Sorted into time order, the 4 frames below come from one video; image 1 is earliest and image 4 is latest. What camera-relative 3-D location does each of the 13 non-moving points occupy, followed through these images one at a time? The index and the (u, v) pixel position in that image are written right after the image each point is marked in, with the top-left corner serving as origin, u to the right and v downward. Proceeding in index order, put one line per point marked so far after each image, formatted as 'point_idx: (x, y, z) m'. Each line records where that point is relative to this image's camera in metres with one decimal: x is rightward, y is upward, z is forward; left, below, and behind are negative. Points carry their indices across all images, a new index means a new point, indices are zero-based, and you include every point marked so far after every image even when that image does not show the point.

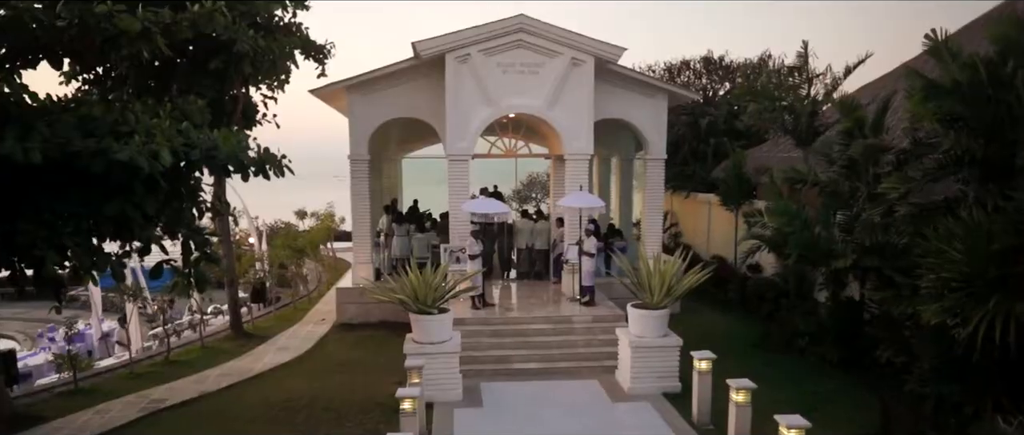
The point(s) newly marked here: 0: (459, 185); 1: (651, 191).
0: (-1.1, +0.7, +14.7) m
1: (+3.4, +0.6, +16.7) m
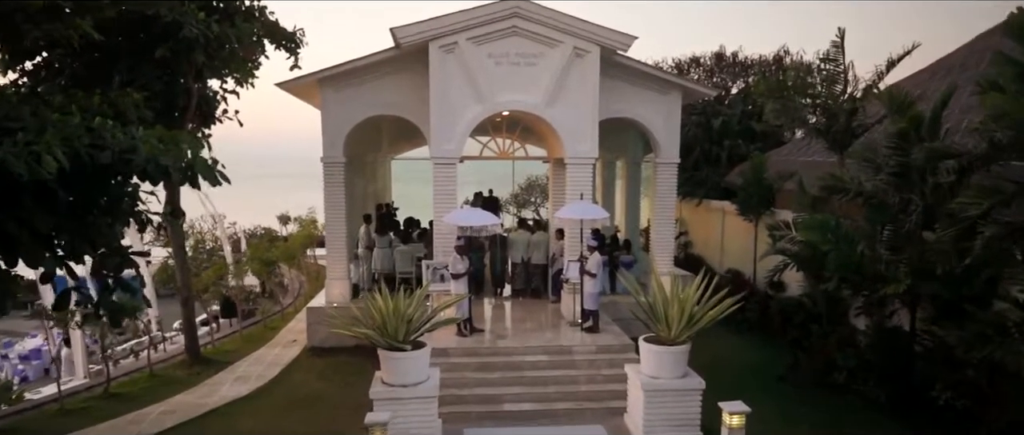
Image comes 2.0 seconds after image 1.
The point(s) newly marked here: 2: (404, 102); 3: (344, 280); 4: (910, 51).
0: (-1.3, +0.5, +12.9) m
1: (+3.2, +0.4, +14.9) m
2: (-2.2, +2.4, +14.2) m
3: (-3.5, -1.3, +14.6) m
4: (+6.9, +2.9, +12.0) m
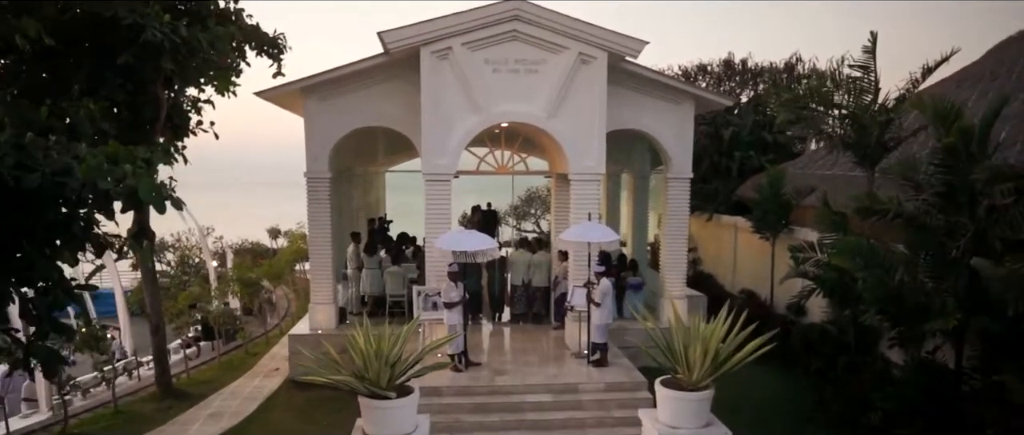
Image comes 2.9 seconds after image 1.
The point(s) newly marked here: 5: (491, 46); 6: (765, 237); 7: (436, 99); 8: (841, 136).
0: (-1.3, +0.1, +11.8) m
1: (+3.2, 0.0, +13.8) m
2: (-2.2, +2.0, +13.1) m
3: (-3.6, -1.7, +13.5) m
4: (+6.9, +2.5, +11.0) m
5: (-0.4, +2.9, +11.6) m
6: (+5.5, -0.4, +15.1) m
7: (-1.3, +2.0, +11.5) m
8: (+5.4, +1.3, +11.5) m
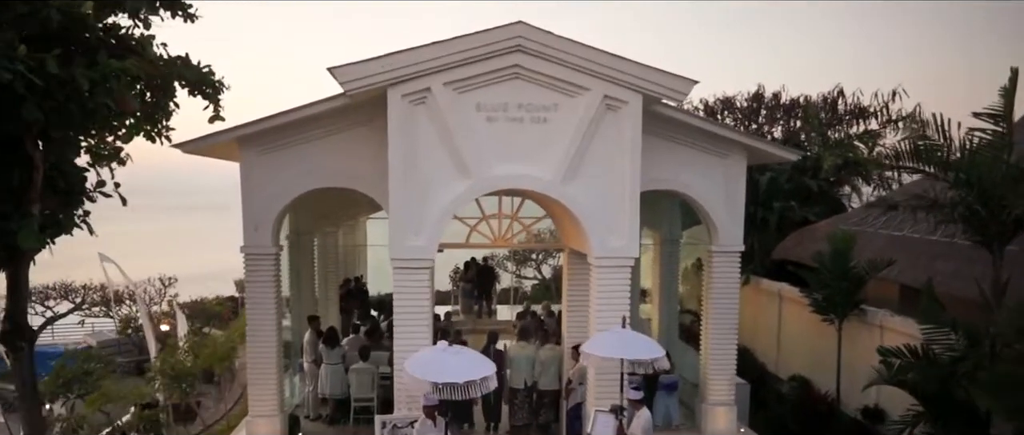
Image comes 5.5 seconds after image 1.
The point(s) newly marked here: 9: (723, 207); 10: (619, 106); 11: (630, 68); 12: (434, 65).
0: (-1.3, -1.1, +8.7) m
1: (+3.2, -1.3, +10.8) m
2: (-2.2, +0.7, +10.1) m
3: (-3.6, -3.0, +10.4) m
4: (+6.9, +1.3, +8.0) m
5: (-0.4, +1.6, +8.6) m
6: (+5.5, -1.8, +12.1) m
7: (-1.3, +0.8, +8.6) m
8: (+5.4, +0.1, +8.5) m
9: (+3.2, +0.2, +10.5) m
10: (+1.3, +1.4, +8.8) m
11: (+1.5, +1.9, +8.6) m
12: (-0.9, +1.9, +8.4) m
